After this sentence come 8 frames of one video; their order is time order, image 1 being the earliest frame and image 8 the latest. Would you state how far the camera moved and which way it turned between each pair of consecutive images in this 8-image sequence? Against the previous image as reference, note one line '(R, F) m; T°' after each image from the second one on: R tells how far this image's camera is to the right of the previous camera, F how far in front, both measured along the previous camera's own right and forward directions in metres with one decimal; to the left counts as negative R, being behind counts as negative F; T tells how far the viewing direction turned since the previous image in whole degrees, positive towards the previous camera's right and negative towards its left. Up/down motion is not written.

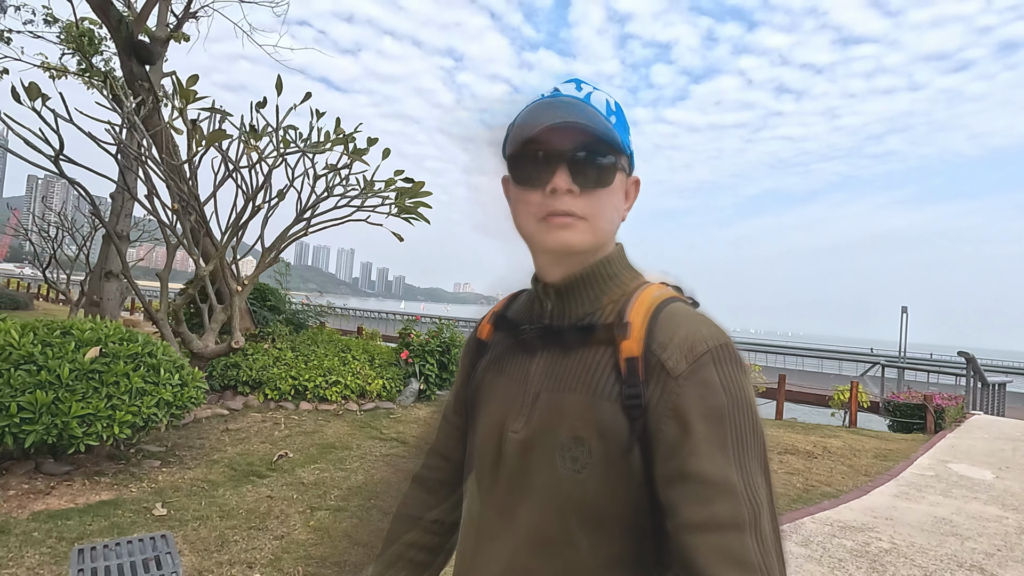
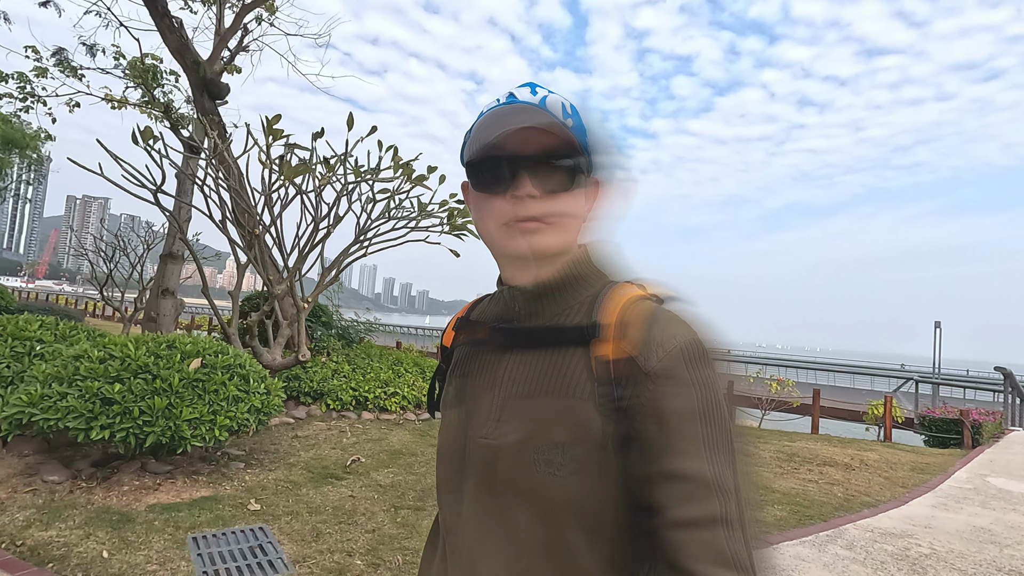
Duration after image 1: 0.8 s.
(-0.2, -0.3) m; -2°
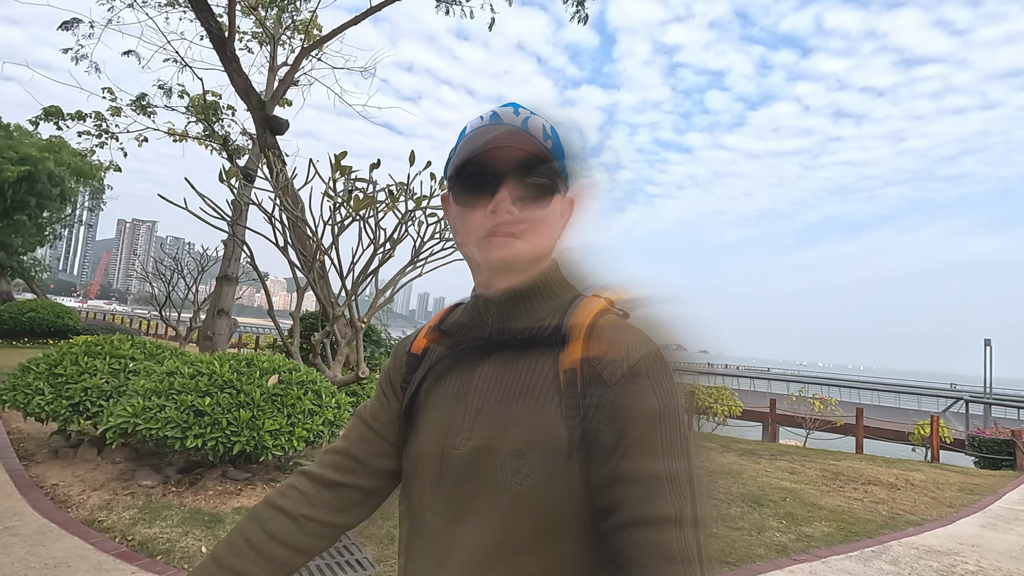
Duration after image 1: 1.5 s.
(-0.1, -0.3) m; -3°
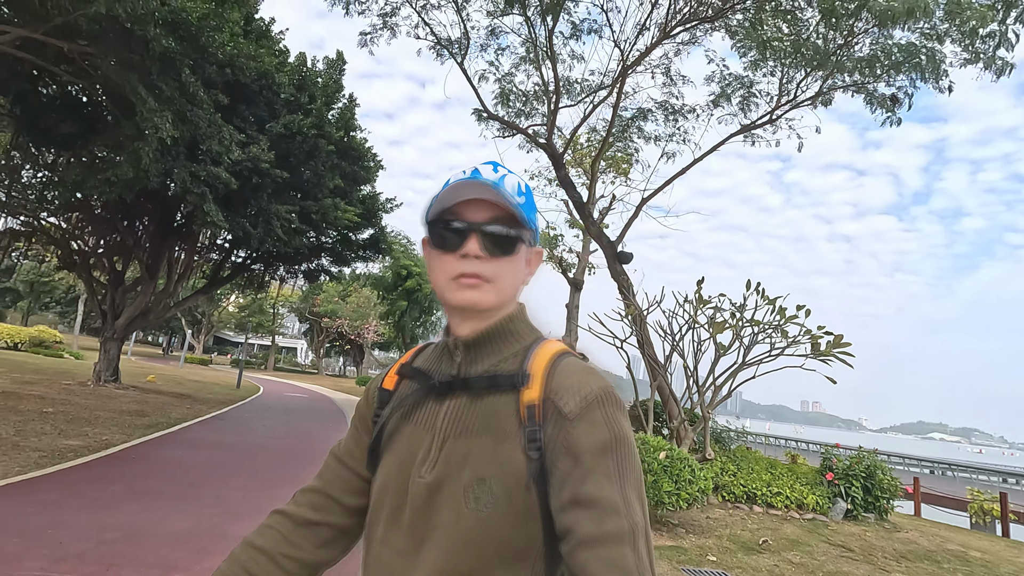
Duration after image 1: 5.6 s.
(-0.4, -2.0) m; -29°
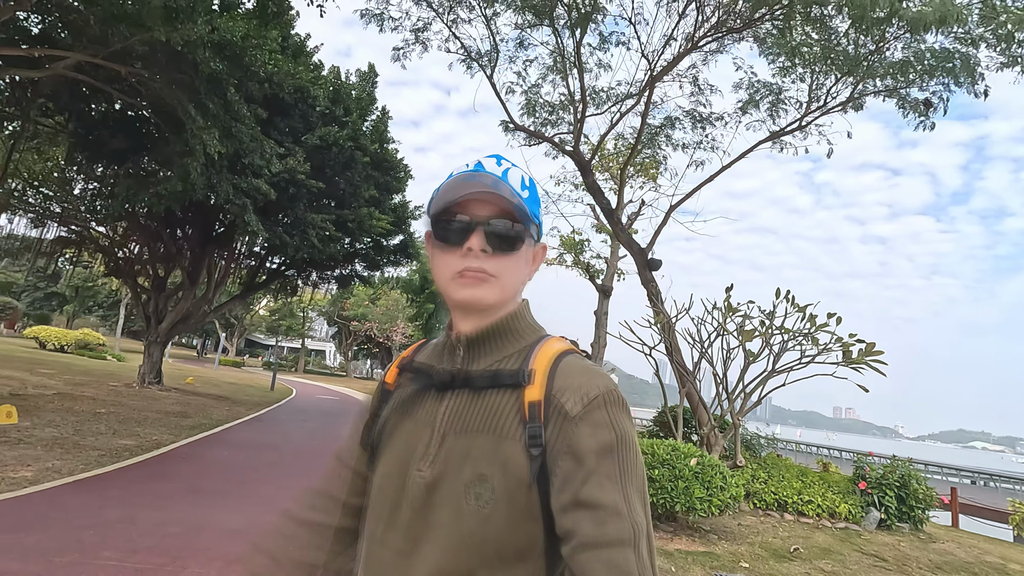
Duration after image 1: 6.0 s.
(-0.1, -0.2) m; -3°
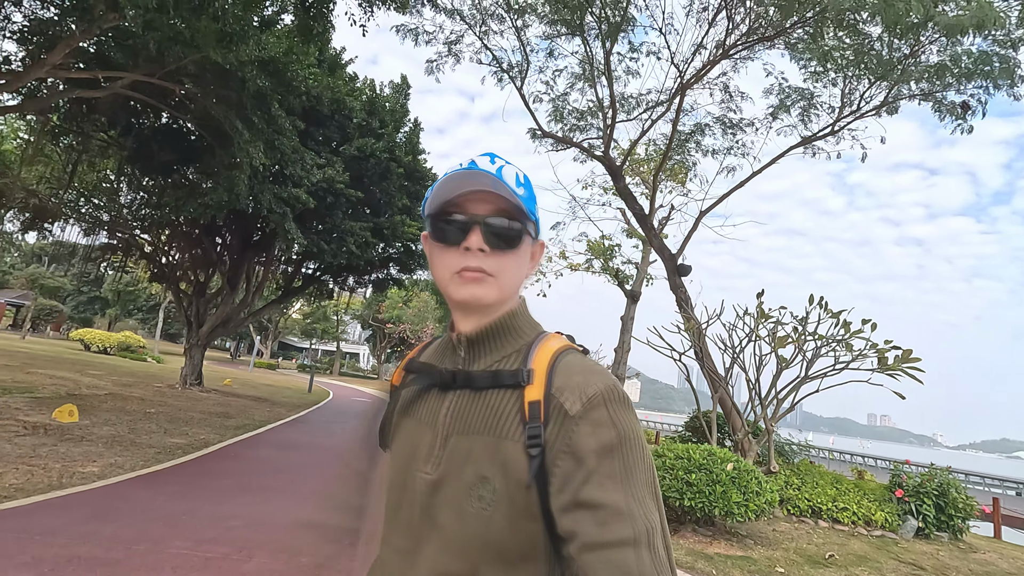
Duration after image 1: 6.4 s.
(-0.1, -0.2) m; -3°
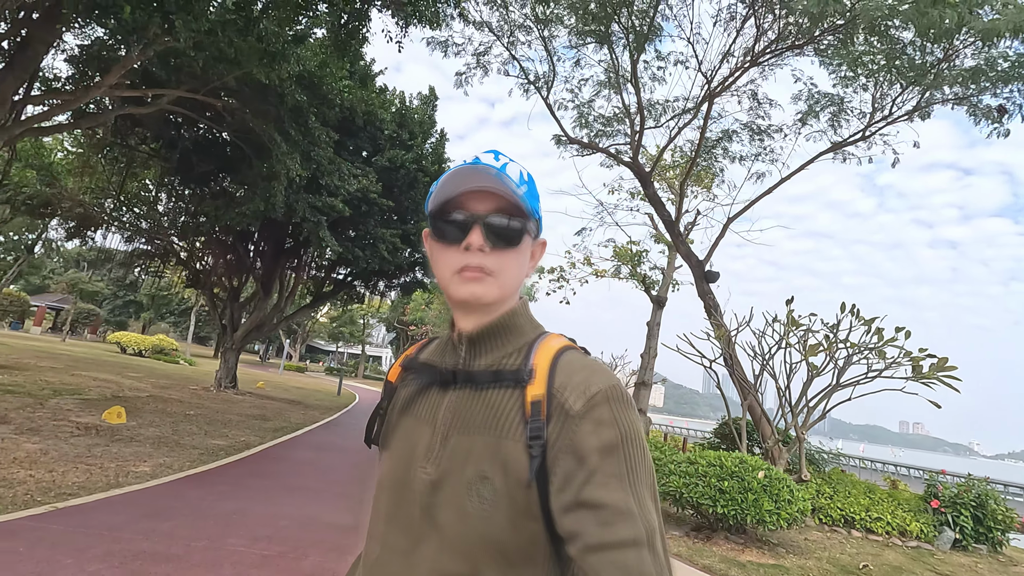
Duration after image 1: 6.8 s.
(-0.1, -0.1) m; -2°
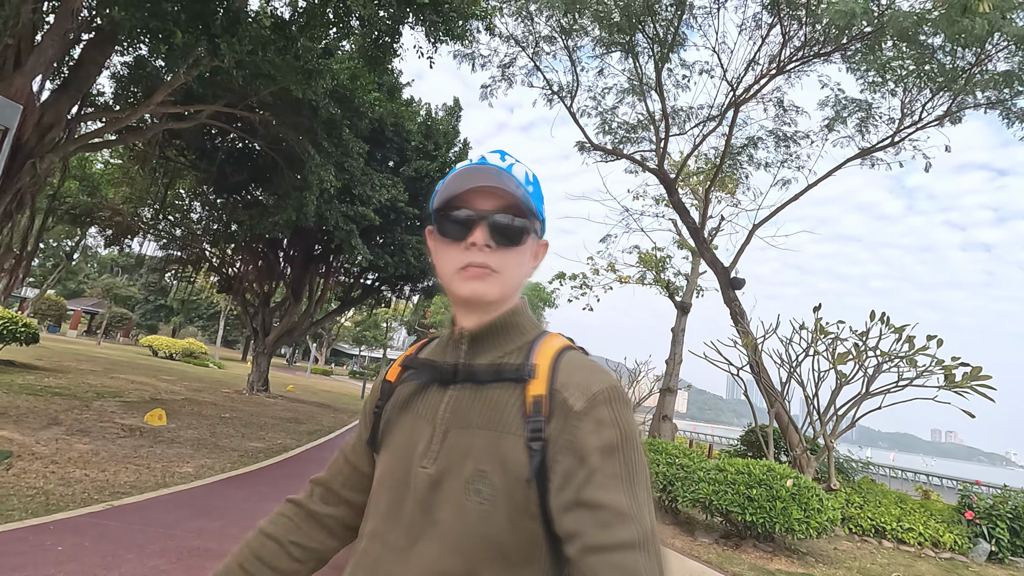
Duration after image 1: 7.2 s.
(-0.1, -0.1) m; -2°
